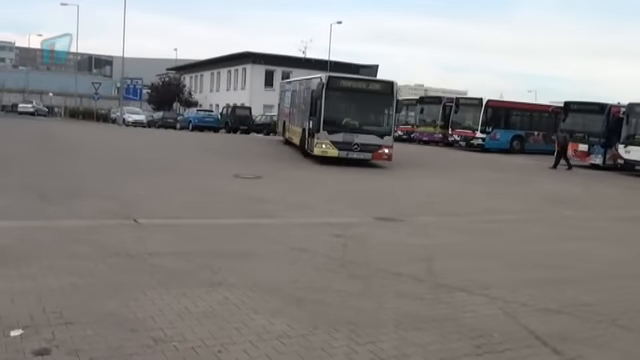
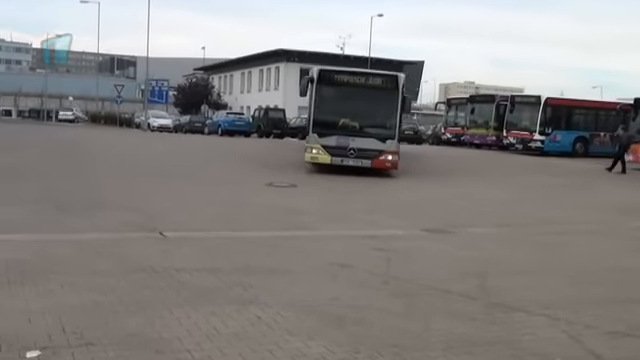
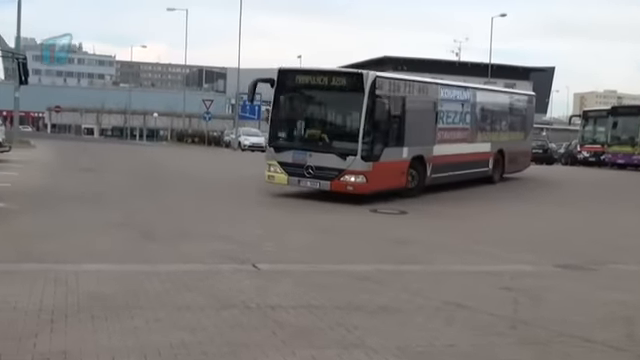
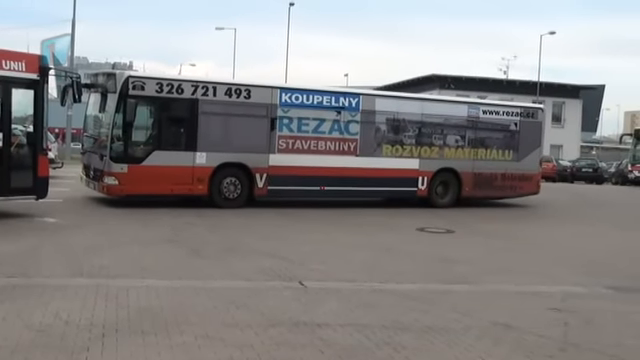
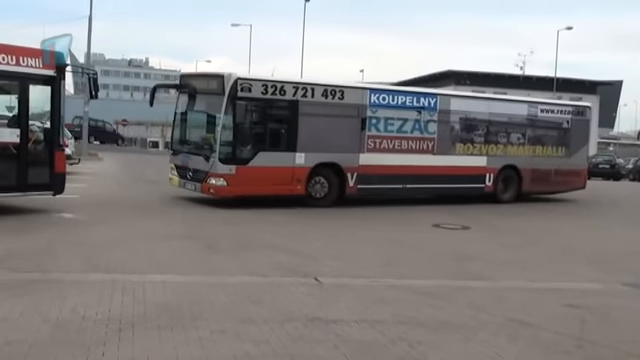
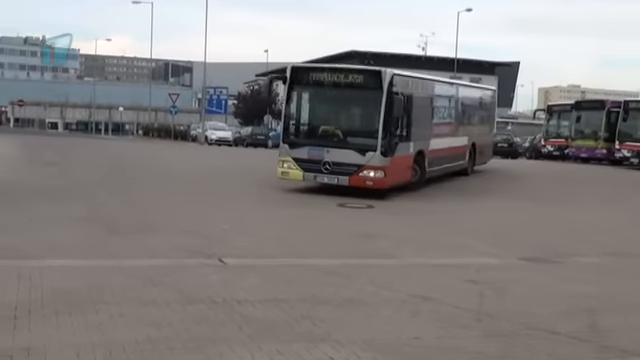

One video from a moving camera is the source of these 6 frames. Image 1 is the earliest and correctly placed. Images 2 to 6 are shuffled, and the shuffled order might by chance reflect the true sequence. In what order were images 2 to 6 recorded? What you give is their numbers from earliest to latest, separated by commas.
2, 6, 3, 5, 4
